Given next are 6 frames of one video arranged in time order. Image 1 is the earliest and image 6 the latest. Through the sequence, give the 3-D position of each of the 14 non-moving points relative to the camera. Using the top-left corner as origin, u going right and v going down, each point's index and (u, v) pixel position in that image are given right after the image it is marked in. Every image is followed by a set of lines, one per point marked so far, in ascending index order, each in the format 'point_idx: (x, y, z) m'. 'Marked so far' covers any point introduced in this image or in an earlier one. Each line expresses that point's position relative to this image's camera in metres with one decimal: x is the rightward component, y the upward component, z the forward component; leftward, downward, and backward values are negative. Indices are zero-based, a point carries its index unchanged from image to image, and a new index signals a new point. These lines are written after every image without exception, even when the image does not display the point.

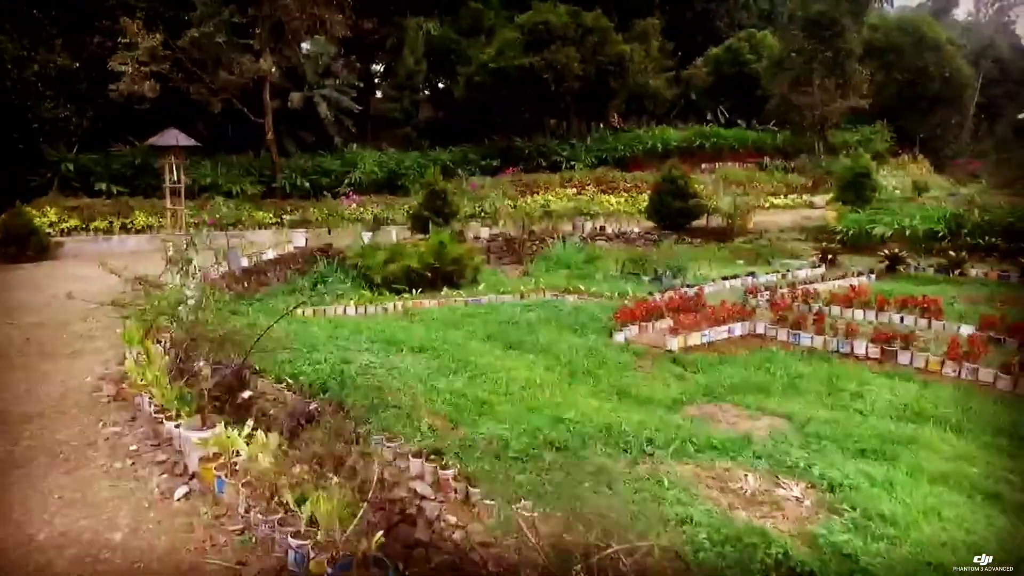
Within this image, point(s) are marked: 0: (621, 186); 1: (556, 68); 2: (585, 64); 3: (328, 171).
0: (+1.0, +0.9, +5.4) m
1: (+0.4, +1.9, +5.3) m
2: (+0.6, +1.9, +5.3) m
3: (-1.6, +1.0, +5.2) m
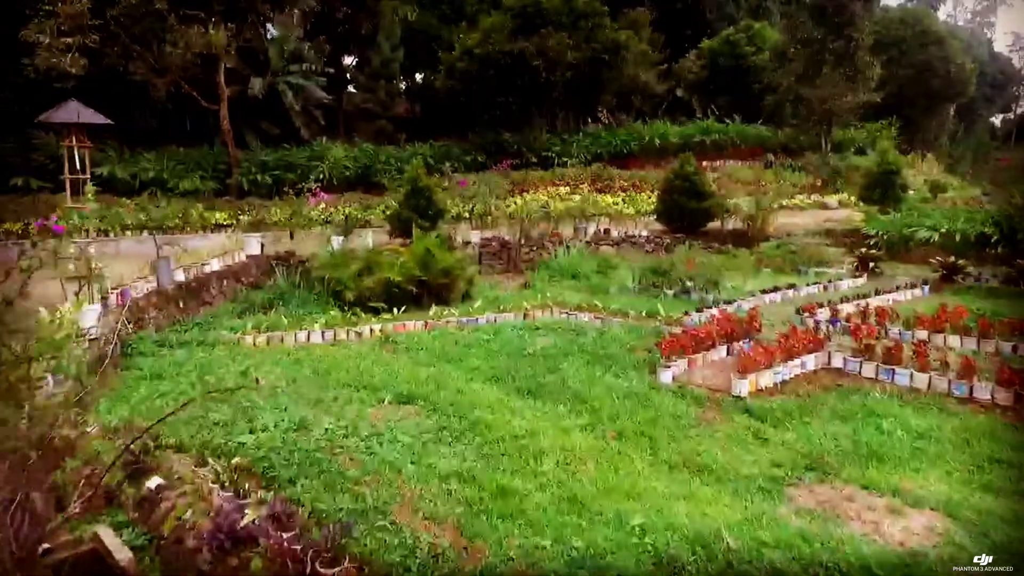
0: (+0.9, +0.9, +4.9) m
1: (+0.3, +1.8, +4.7) m
2: (+0.5, +1.9, +4.7) m
3: (-1.7, +0.9, +4.6) m
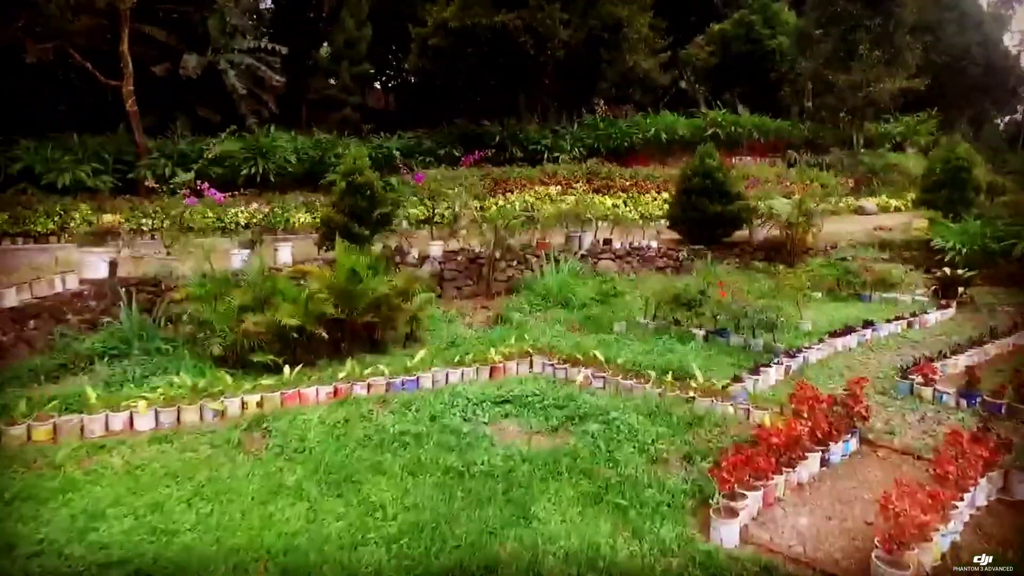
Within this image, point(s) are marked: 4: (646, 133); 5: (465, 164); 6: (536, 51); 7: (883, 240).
0: (+0.8, +0.7, +4.1) m
1: (+0.2, +1.7, +3.9) m
2: (+0.4, +1.7, +3.9) m
3: (-1.8, +0.8, +3.7) m
4: (+0.9, +1.0, +3.8) m
5: (-0.3, +0.8, +4.0) m
6: (+0.2, +1.5, +3.8) m
7: (+2.3, +0.3, +3.6) m
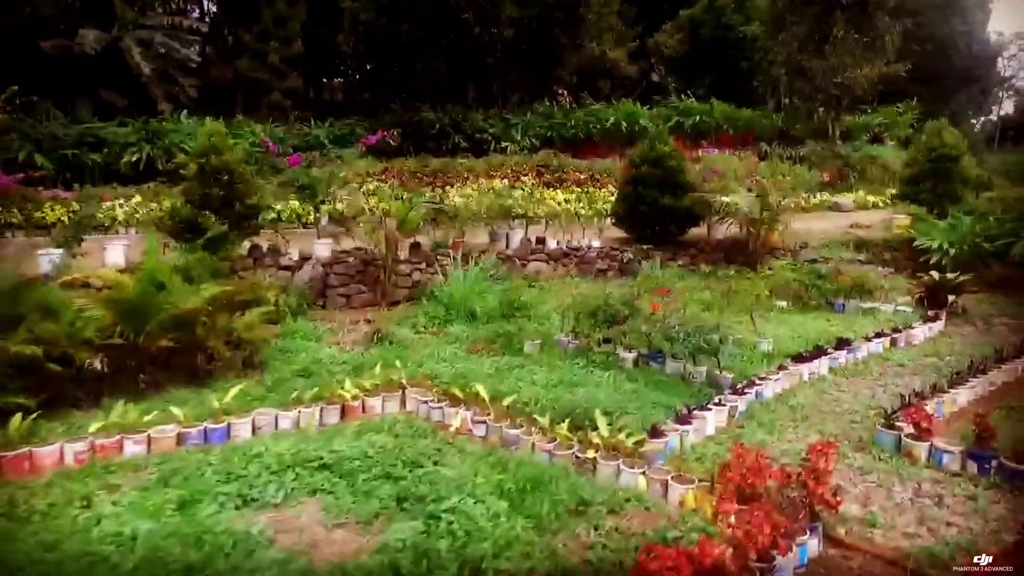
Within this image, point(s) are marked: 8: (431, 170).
0: (+0.4, +0.7, +3.6) m
1: (-0.2, +1.7, +3.4) m
2: (0.0, +1.7, +3.4) m
3: (-2.2, +0.8, +3.2) m
4: (+0.5, +1.0, +3.4) m
5: (-0.7, +0.8, +3.5) m
6: (-0.2, +1.5, +3.3) m
7: (+1.9, +0.3, +3.2) m
8: (-0.4, +0.7, +3.4) m
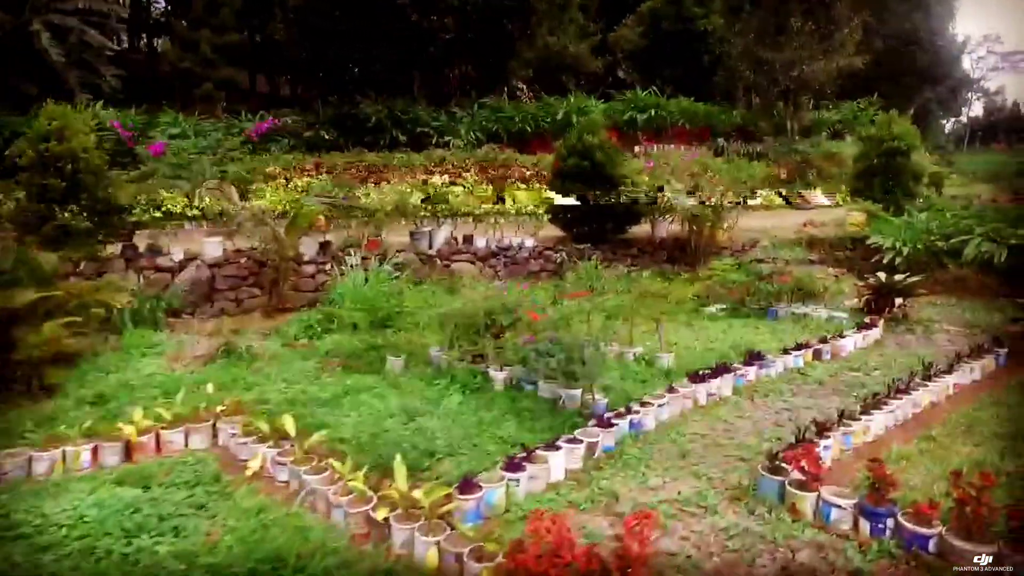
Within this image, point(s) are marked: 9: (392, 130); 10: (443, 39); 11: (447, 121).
0: (0.0, +0.7, +3.4) m
1: (-0.6, +1.6, +3.1) m
2: (-0.4, +1.7, +3.1) m
3: (-2.6, +0.8, +2.9) m
4: (+0.1, +1.0, +3.2) m
5: (-1.1, +0.8, +3.2) m
6: (-0.6, +1.5, +3.1) m
7: (+1.5, +0.2, +3.0) m
8: (-0.8, +0.7, +3.1) m
9: (-0.8, +0.9, +3.2) m
10: (-0.5, +1.4, +3.1) m
11: (-0.5, +0.9, +3.2) m
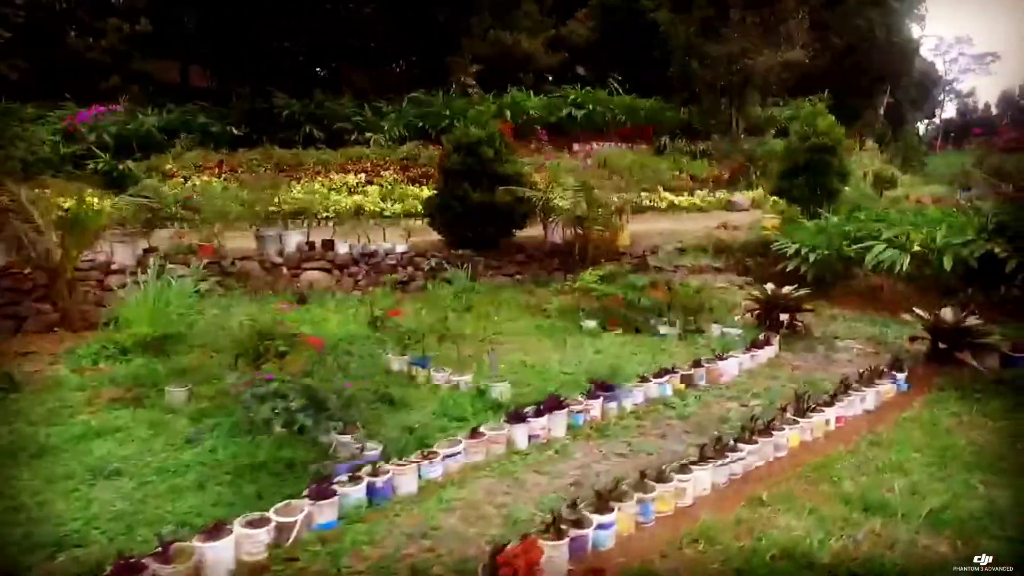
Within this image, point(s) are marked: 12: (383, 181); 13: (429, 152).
0: (-0.5, +0.6, +3.1) m
1: (-1.1, +1.6, +2.8) m
2: (-0.9, +1.6, +2.9) m
3: (-3.1, +0.7, +2.6) m
4: (-0.3, +0.9, +2.9) m
5: (-1.6, +0.7, +2.9) m
6: (-1.1, +1.4, +2.8) m
7: (+1.0, +0.2, +2.8) m
8: (-1.3, +0.6, +2.9) m
9: (-1.2, +0.8, +2.9) m
10: (-1.0, +1.4, +2.9) m
11: (-1.0, +0.9, +2.9) m
12: (-0.8, +0.6, +3.1) m
13: (-0.6, +0.7, +2.9) m
